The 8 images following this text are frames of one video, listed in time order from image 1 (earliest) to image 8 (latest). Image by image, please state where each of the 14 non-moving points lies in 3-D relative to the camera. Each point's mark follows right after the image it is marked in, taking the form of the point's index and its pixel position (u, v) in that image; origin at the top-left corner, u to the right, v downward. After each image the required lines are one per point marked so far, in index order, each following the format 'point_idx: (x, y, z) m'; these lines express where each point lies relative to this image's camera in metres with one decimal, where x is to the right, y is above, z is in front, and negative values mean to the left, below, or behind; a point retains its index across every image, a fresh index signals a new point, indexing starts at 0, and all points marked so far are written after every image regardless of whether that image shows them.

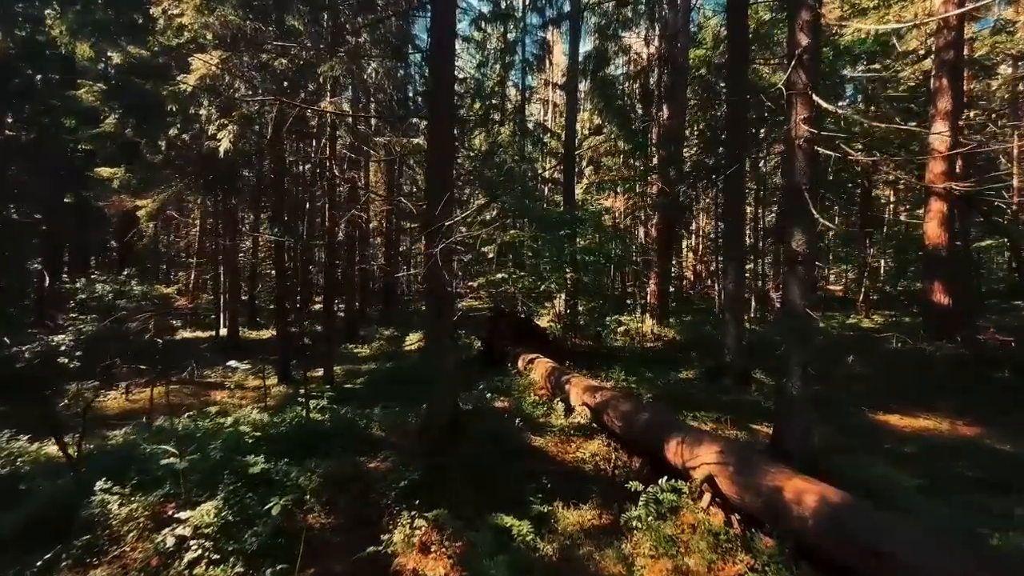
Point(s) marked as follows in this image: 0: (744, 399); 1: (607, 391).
0: (+4.4, -2.1, +8.3) m
1: (+1.5, -1.6, +6.9) m
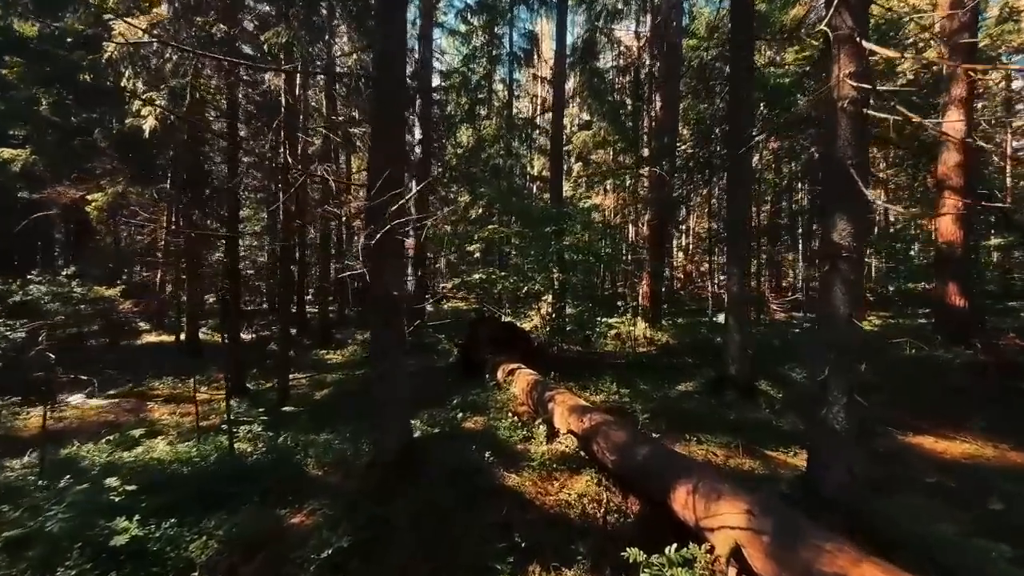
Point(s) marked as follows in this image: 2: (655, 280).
0: (+4.0, -2.1, +7.3) m
1: (+1.1, -1.7, +5.8) m
2: (+4.8, +0.2, +15.0) m
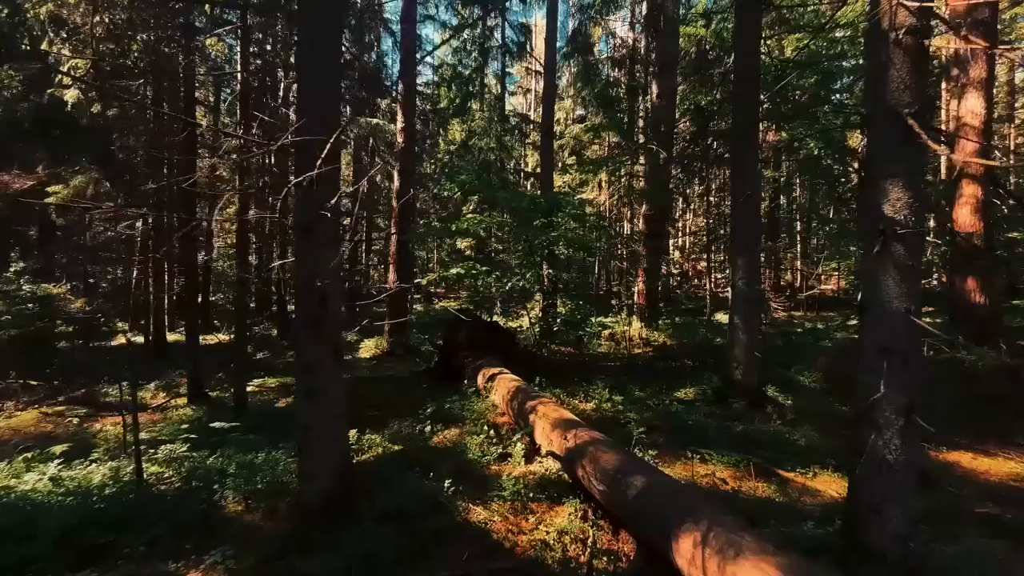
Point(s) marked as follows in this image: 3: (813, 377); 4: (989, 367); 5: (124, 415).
0: (+3.6, -2.1, +6.4) m
1: (+0.8, -1.6, +4.9) m
2: (+4.4, +0.3, +14.1) m
3: (+6.3, -1.9, +9.2) m
4: (+9.6, -1.6, +8.8) m
5: (-8.5, -2.8, +9.6) m
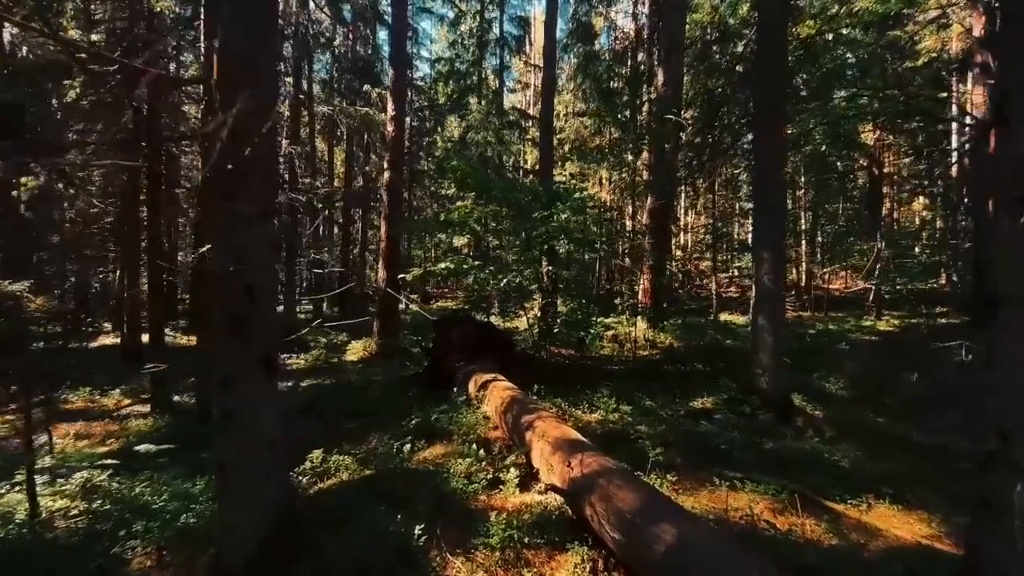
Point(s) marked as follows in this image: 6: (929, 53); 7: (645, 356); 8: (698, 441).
0: (+3.5, -2.0, +5.5) m
1: (+0.7, -1.5, +4.0) m
2: (+4.3, +0.4, +13.2) m
3: (+6.2, -1.8, +8.3) m
4: (+9.5, -1.5, +7.9) m
5: (-8.6, -2.7, +8.7) m
6: (+13.7, +7.7, +14.4) m
7: (+3.7, -1.9, +12.4) m
8: (+2.4, -2.0, +5.7) m
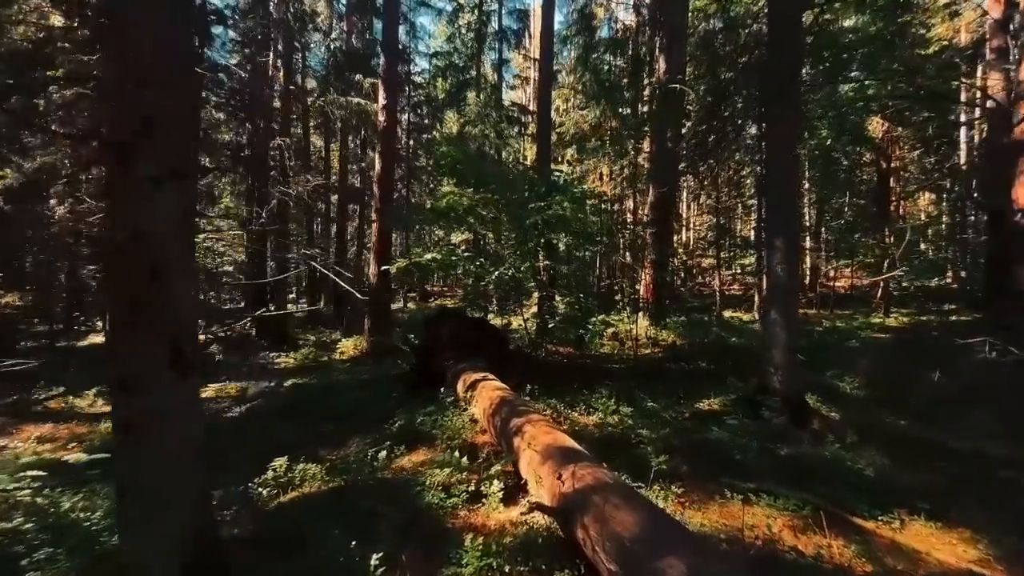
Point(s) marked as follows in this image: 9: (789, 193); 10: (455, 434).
0: (+3.4, -1.9, +5.0) m
1: (+0.6, -1.4, +3.4) m
2: (+4.2, +0.5, +12.7) m
3: (+6.1, -1.7, +7.8) m
4: (+9.3, -1.4, +7.3) m
5: (-8.7, -2.6, +8.2) m
6: (+13.6, +7.8, +13.8) m
7: (+3.6, -1.8, +11.8) m
8: (+2.3, -1.9, +5.2) m
9: (+3.9, +1.3, +6.2) m
10: (-0.7, -1.9, +5.6) m
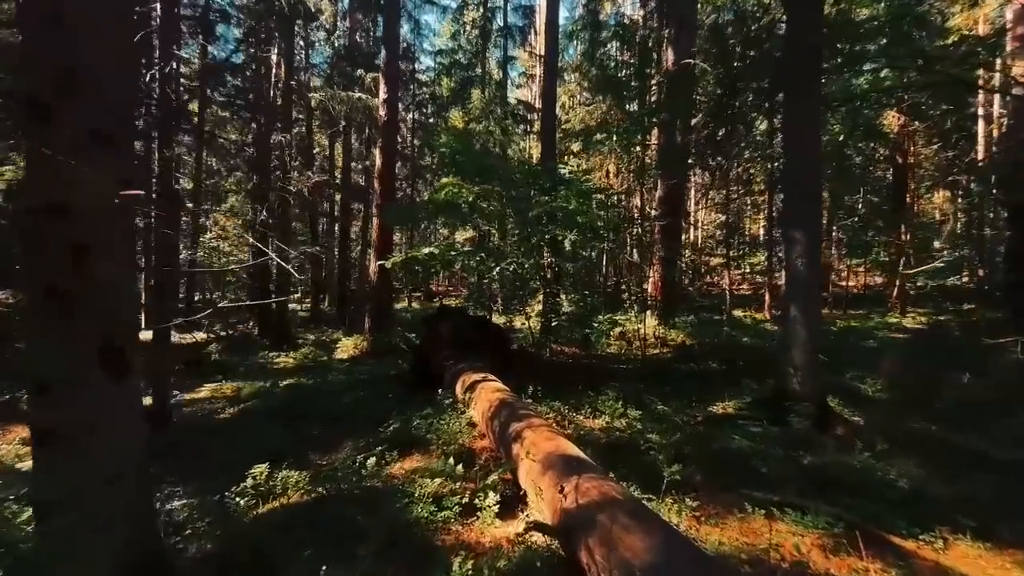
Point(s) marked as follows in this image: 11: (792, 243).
0: (+3.4, -1.8, +4.6) m
1: (+0.5, -1.3, +3.1) m
2: (+4.3, +0.6, +12.3) m
3: (+6.1, -1.6, +7.3) m
4: (+9.4, -1.3, +6.8) m
5: (-8.7, -2.5, +7.9) m
6: (+13.7, +7.9, +13.3) m
7: (+3.7, -1.7, +11.4) m
8: (+2.3, -1.8, +4.8) m
9: (+3.9, +1.4, +5.8) m
10: (-0.7, -1.8, +5.3) m
11: (+3.7, +0.6, +5.8) m
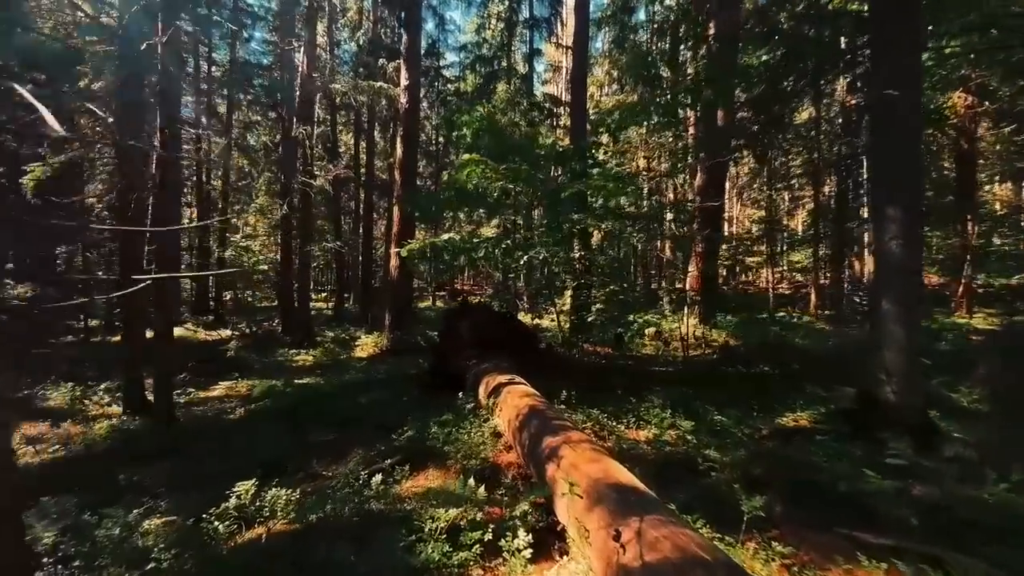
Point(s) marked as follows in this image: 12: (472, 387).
0: (+3.7, -1.7, +3.6) m
1: (+0.7, -1.2, +2.2) m
2: (+5.0, +0.7, +11.2) m
3: (+6.5, -1.5, +6.2) m
4: (+9.8, -1.2, +5.5) m
5: (-8.2, -2.4, +7.6) m
6: (+14.4, +8.0, +11.7) m
7: (+4.4, -1.6, +10.4) m
8: (+2.6, -1.7, +3.9) m
9: (+4.3, +1.5, +4.7) m
10: (-0.4, -1.7, +4.5) m
11: (+4.1, +0.7, +4.8) m
12: (-0.6, -1.5, +6.6) m
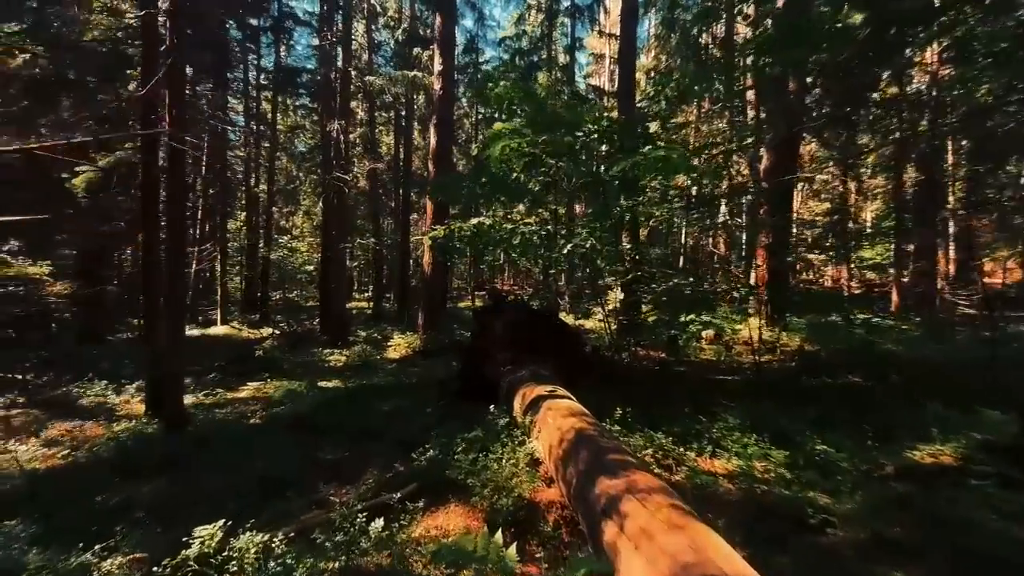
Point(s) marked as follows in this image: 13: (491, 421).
0: (+3.9, -1.6, +2.3) m
1: (+0.9, -1.1, +1.2) m
2: (+6.0, +0.8, +9.8) m
3: (+7.0, -1.4, +4.6) m
4: (+10.2, -1.1, +3.6) m
5: (-7.5, -2.3, +7.4) m
6: (+15.4, +8.1, +9.4) m
7: (+5.2, -1.5, +9.0) m
8: (+2.8, -1.6, +2.7) m
9: (+4.6, +1.6, +3.4) m
10: (-0.1, -1.6, +3.6) m
11: (+4.4, +0.8, +3.5) m
12: (-0.1, -1.4, +5.7) m
13: (-0.3, -1.5, +5.0) m
